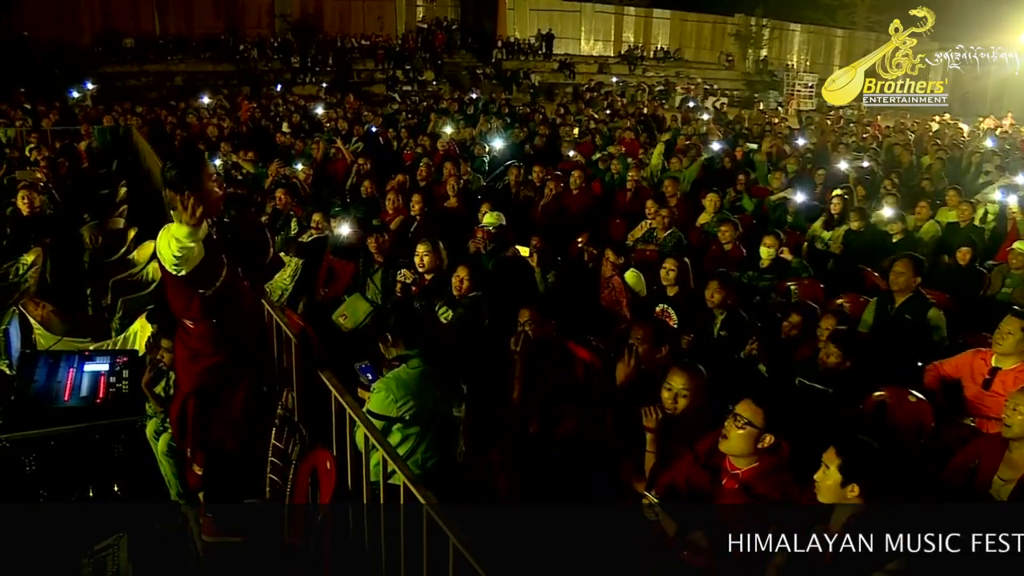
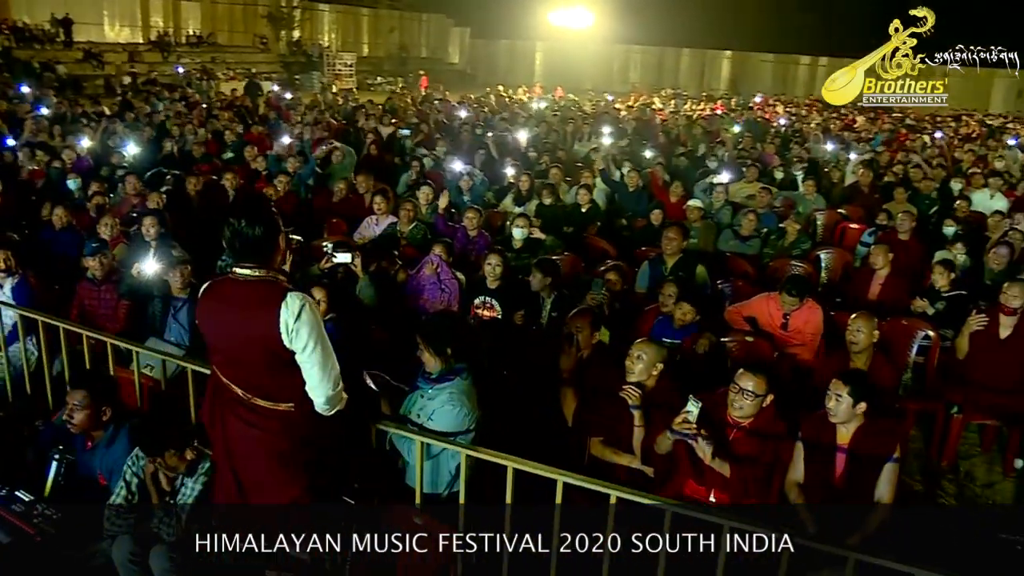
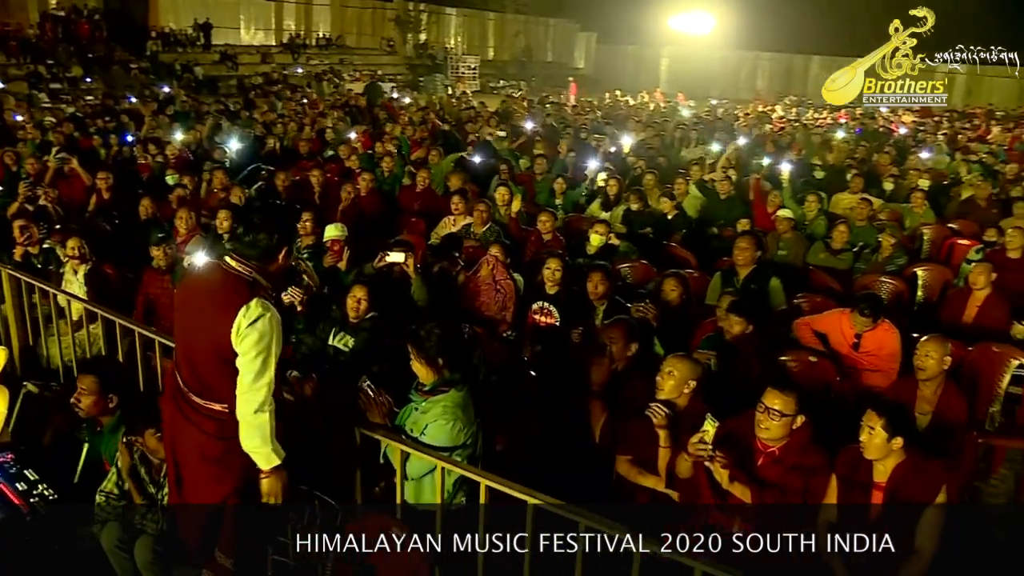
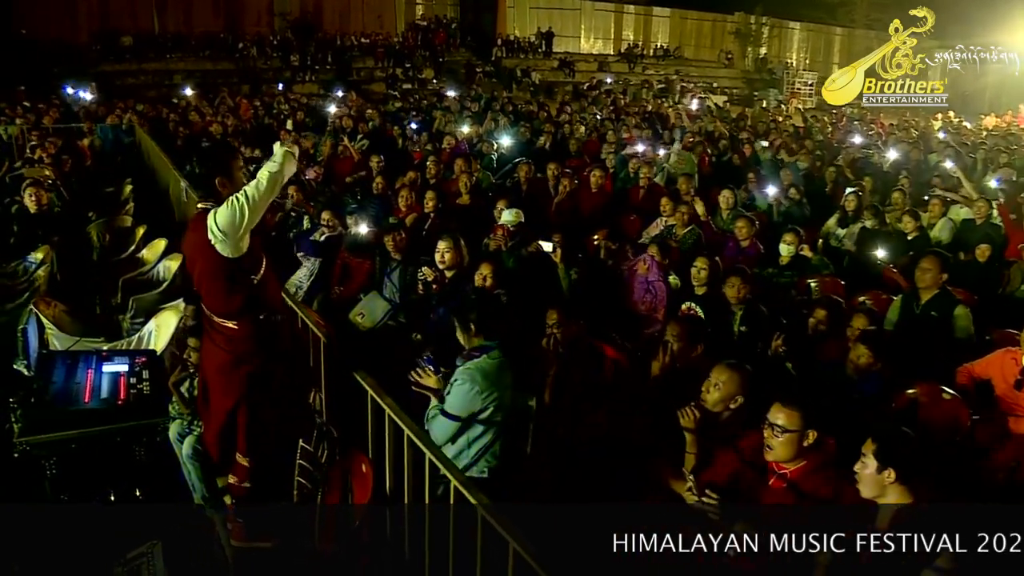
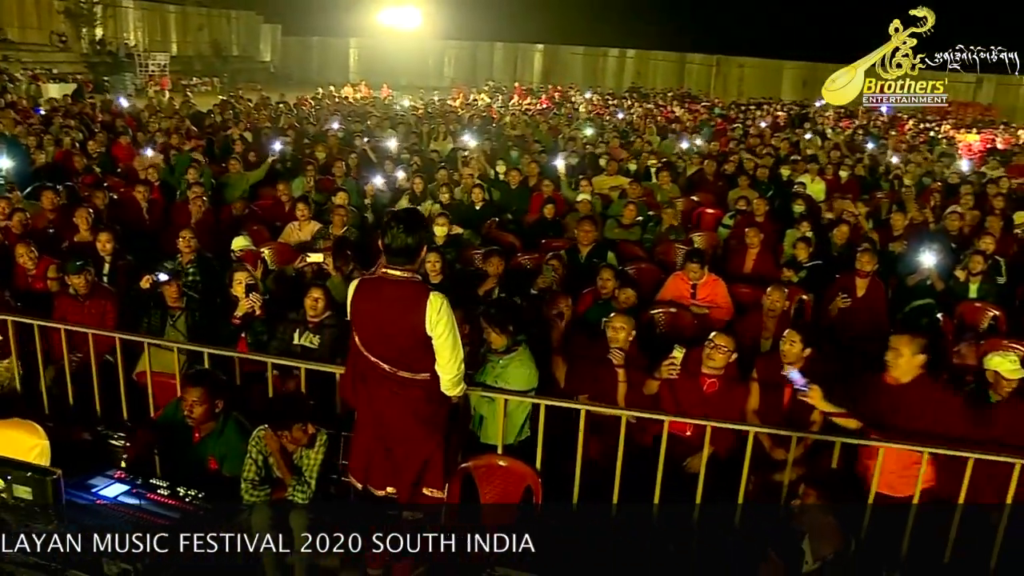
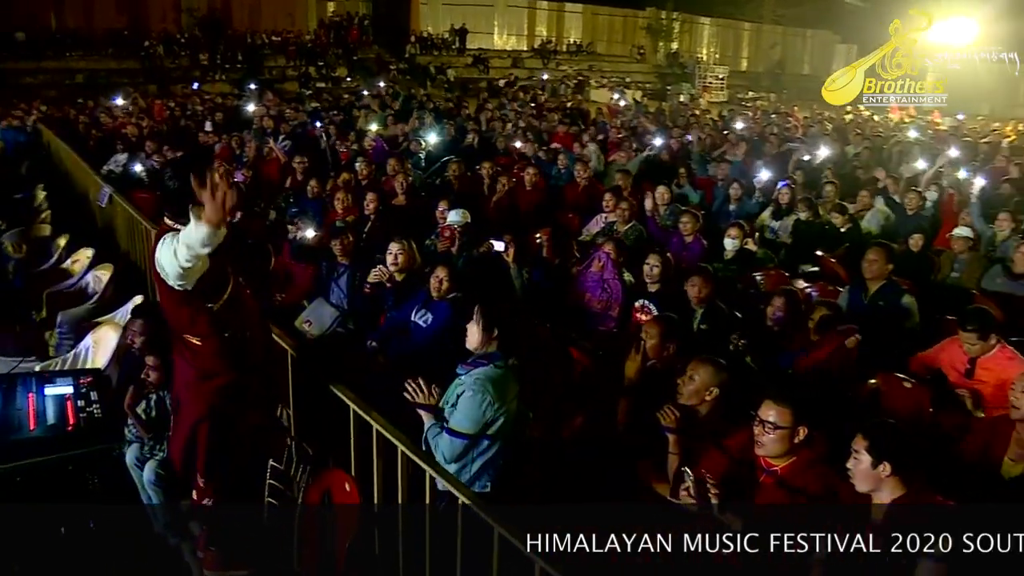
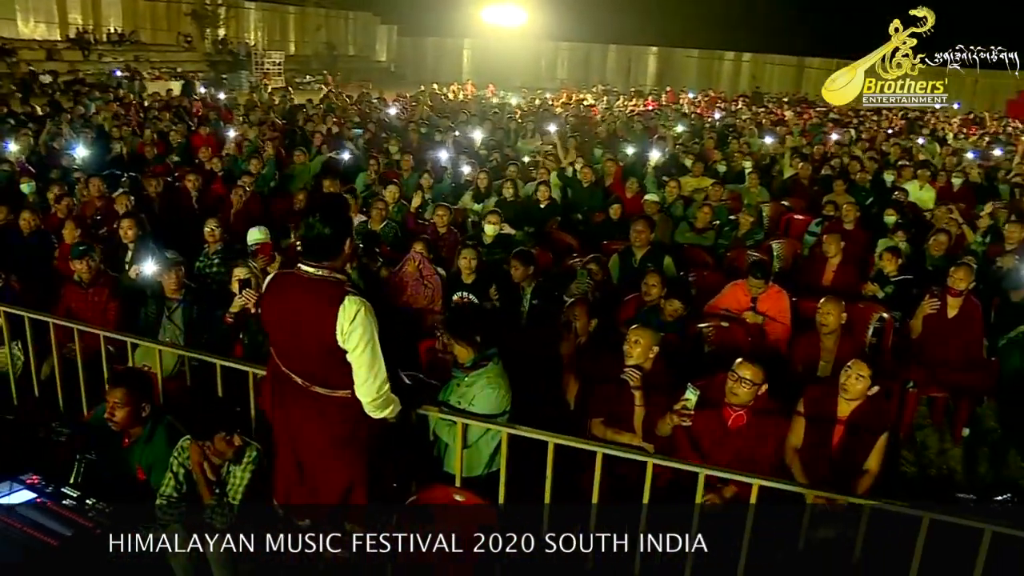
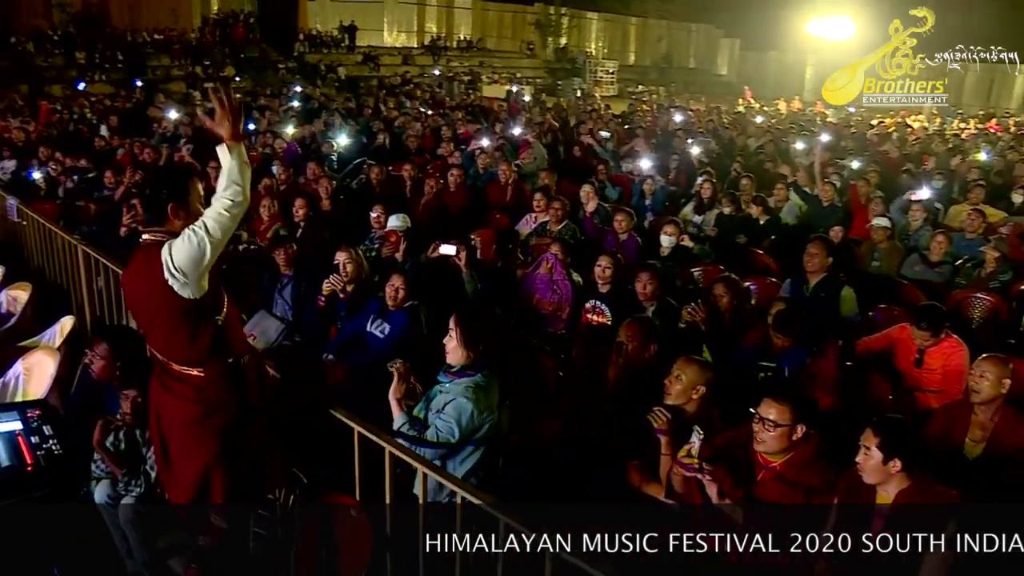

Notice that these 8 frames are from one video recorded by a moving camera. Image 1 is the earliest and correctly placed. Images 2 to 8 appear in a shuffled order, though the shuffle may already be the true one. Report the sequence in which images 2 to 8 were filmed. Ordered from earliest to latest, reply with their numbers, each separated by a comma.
4, 6, 8, 3, 2, 7, 5
